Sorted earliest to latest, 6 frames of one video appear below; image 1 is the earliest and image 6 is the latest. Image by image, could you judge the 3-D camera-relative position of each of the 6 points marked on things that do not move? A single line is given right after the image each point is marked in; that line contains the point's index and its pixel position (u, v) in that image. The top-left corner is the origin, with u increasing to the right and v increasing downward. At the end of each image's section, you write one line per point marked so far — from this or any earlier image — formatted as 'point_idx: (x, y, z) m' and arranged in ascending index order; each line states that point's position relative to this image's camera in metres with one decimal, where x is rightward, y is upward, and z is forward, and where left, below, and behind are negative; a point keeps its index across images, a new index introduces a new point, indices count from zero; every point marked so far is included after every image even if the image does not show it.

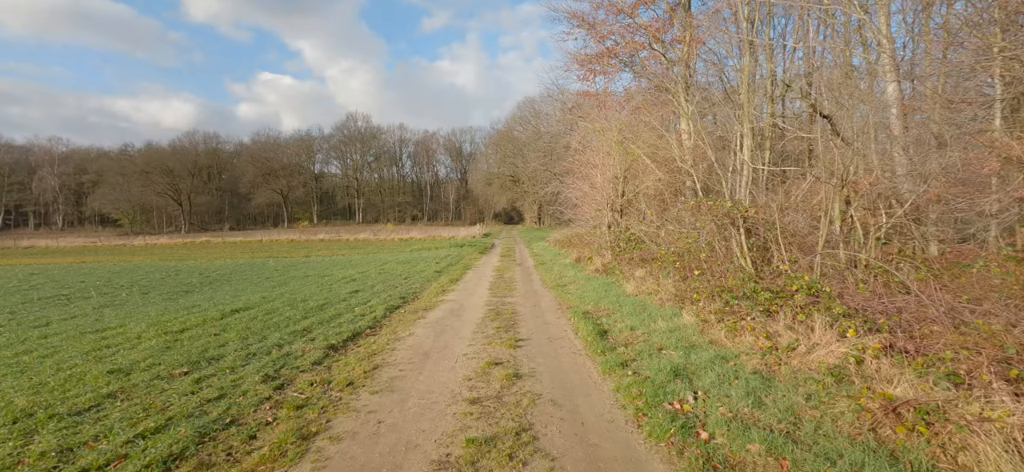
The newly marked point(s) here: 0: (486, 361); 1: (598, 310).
0: (-0.3, -1.6, +6.1) m
1: (+1.6, -1.4, +9.4) m
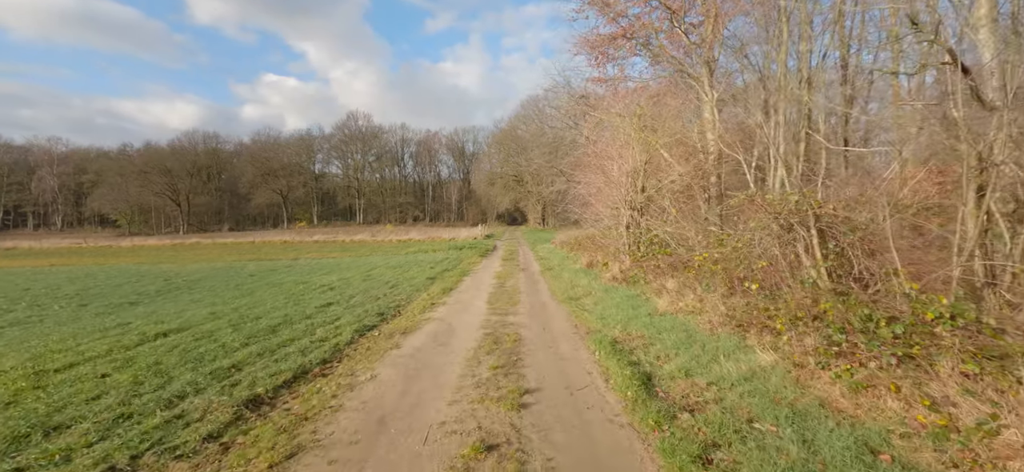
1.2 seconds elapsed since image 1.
0: (-0.3, -1.6, +3.8) m
1: (+1.7, -1.5, +7.1) m
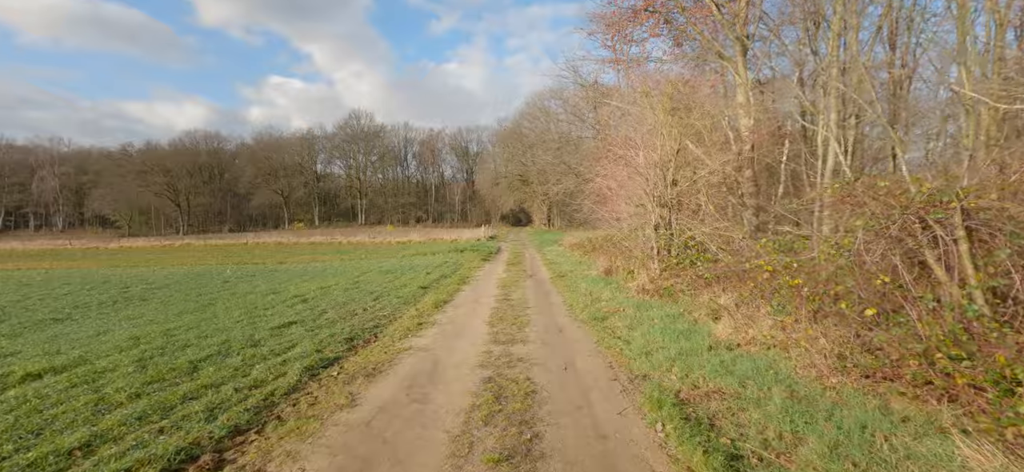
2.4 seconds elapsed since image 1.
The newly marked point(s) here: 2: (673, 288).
0: (-0.2, -1.6, +1.5) m
1: (+1.8, -1.5, +4.7) m
2: (+3.6, -1.2, +10.9) m
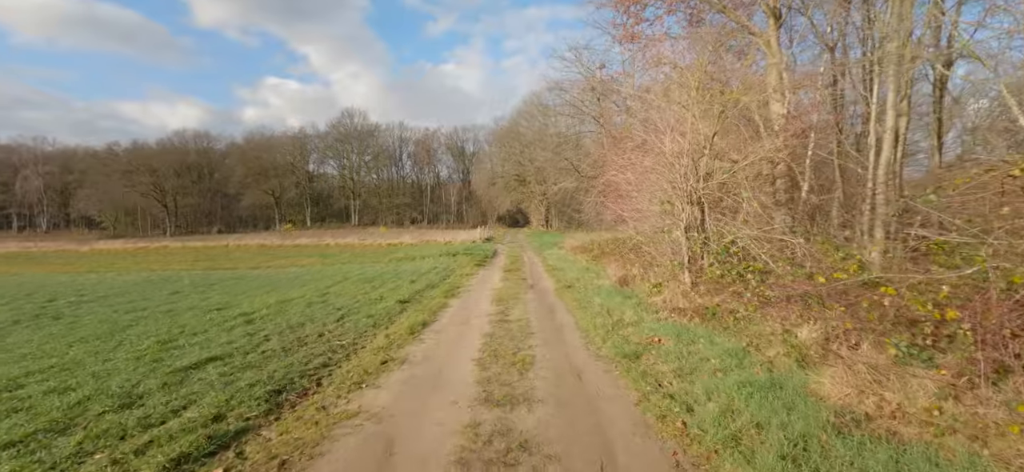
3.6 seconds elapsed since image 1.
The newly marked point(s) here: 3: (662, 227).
0: (-0.2, -1.7, -1.0) m
1: (+1.8, -1.6, +2.3) m
2: (+3.6, -1.2, +8.5) m
3: (+3.7, +0.2, +12.0) m
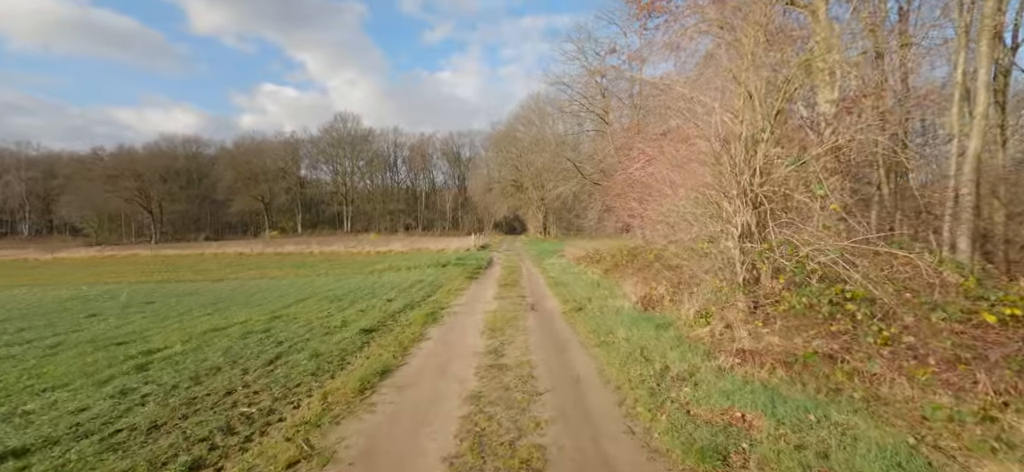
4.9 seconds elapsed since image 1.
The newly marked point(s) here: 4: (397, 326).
0: (-0.2, -1.7, -3.8) m
1: (+1.8, -1.6, -0.5) m
2: (+3.5, -1.4, +5.7) m
3: (+3.6, 0.0, +9.2) m
4: (-2.5, -1.9, +10.5) m
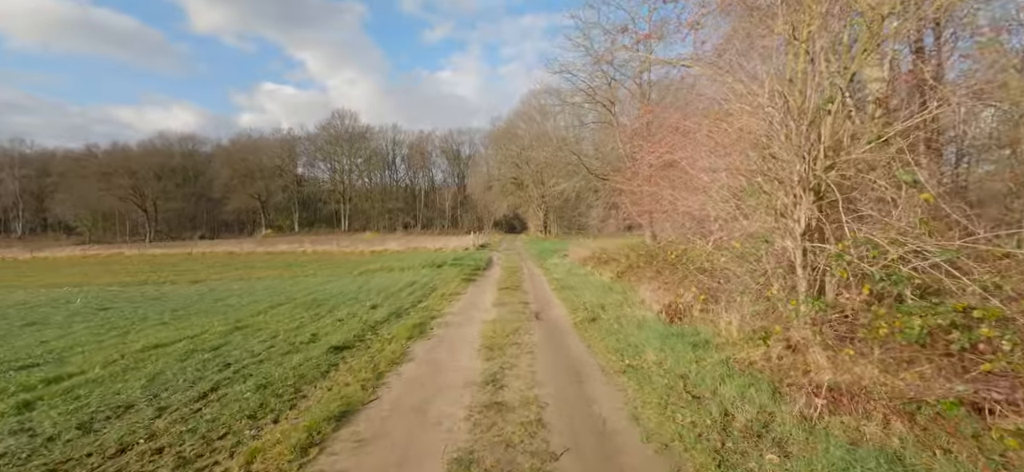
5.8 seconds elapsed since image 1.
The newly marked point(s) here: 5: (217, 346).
0: (-0.1, -1.7, -5.5) m
1: (+1.8, -1.6, -2.2) m
2: (+3.5, -1.4, +4.0) m
3: (+3.6, 0.0, +7.5) m
4: (-2.4, -1.8, +8.8) m
5: (-5.1, -1.8, +8.5) m
